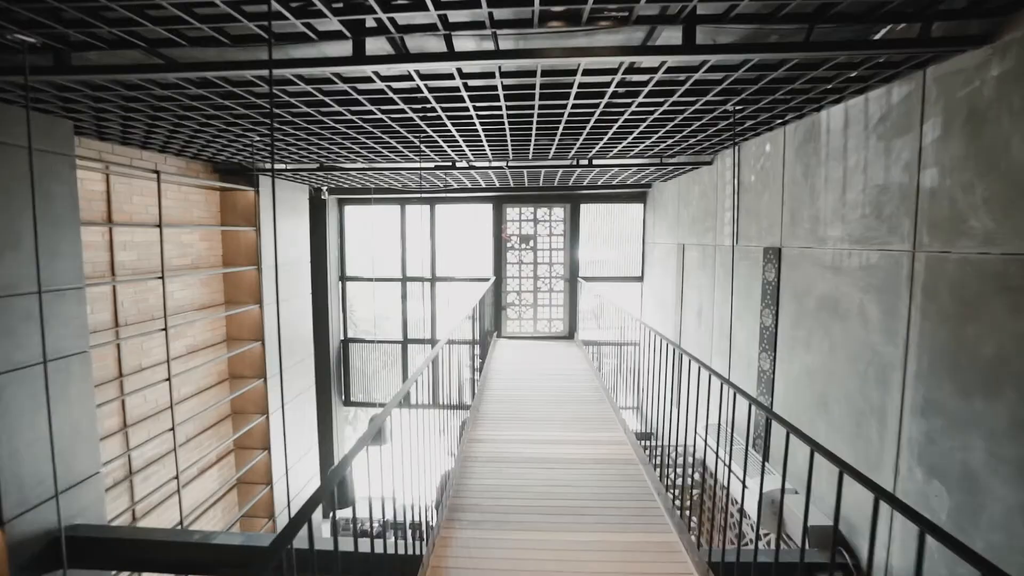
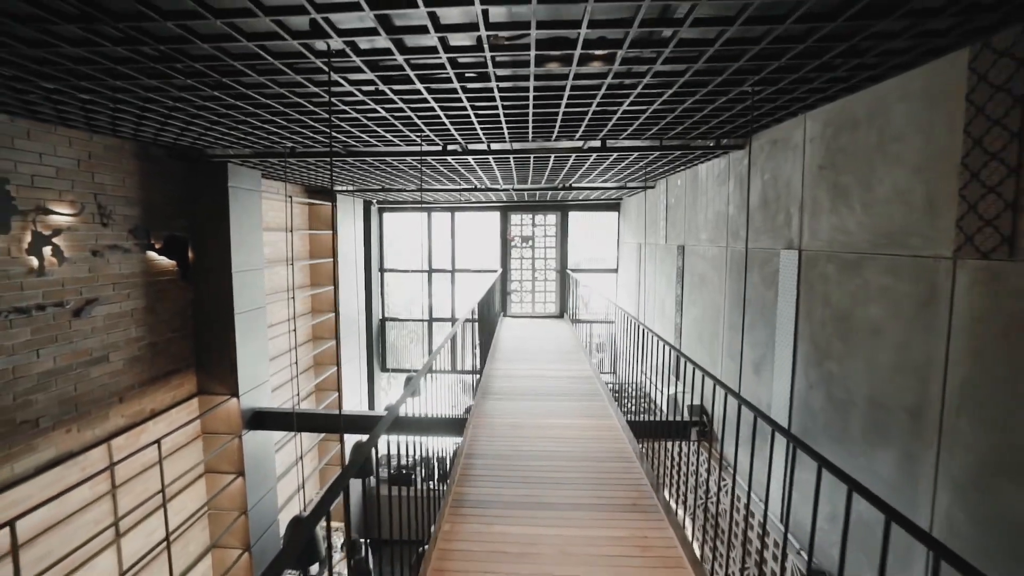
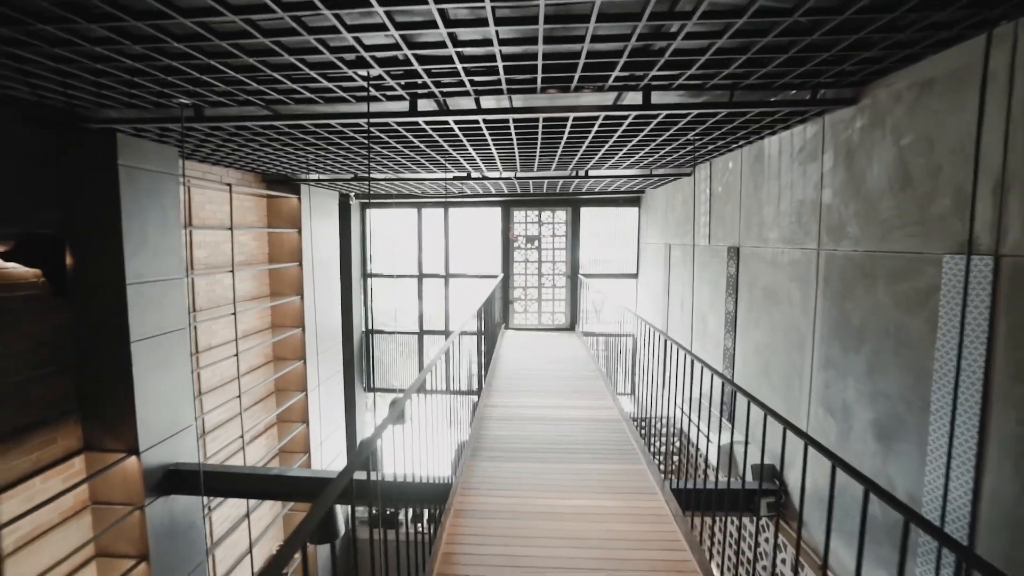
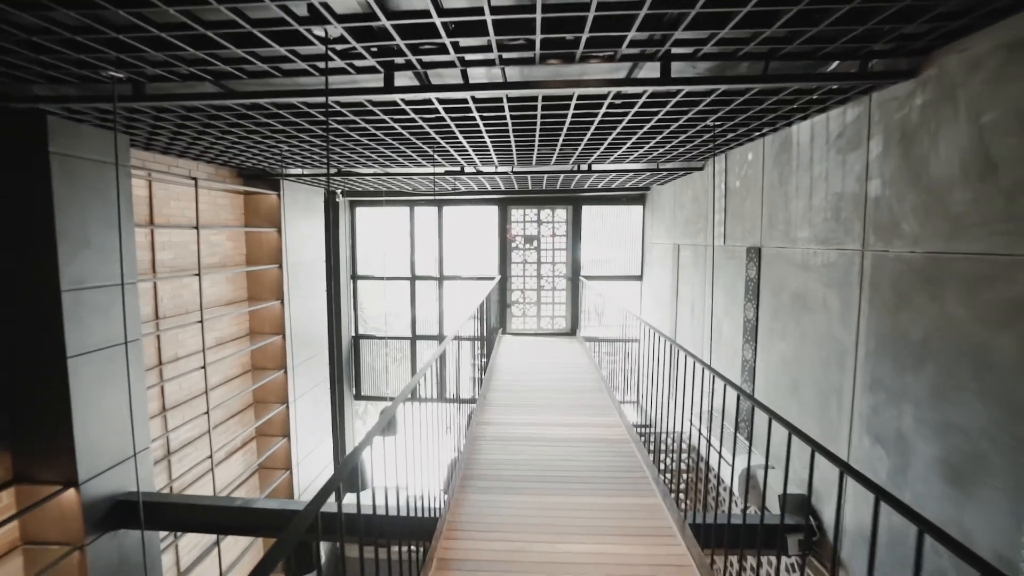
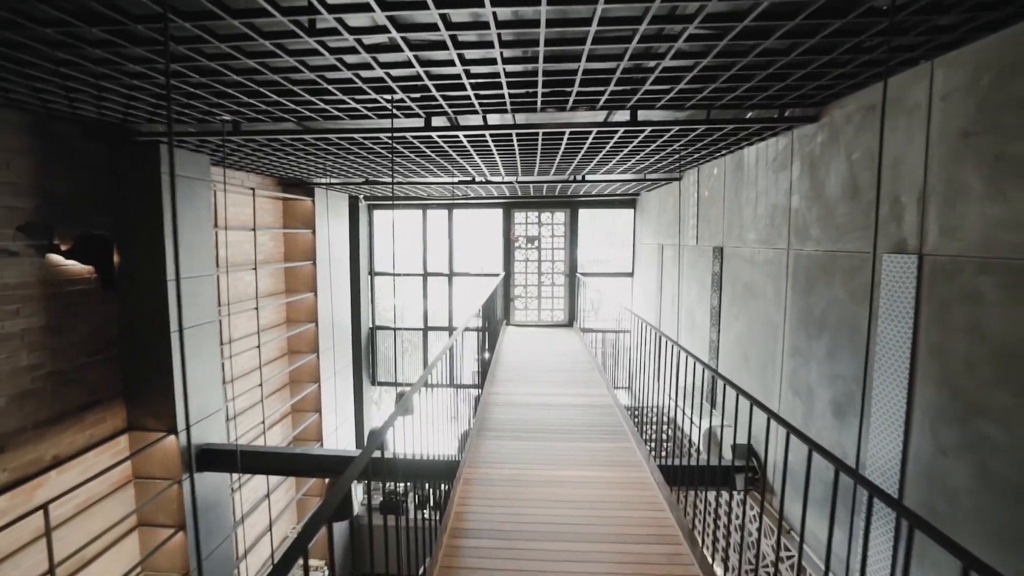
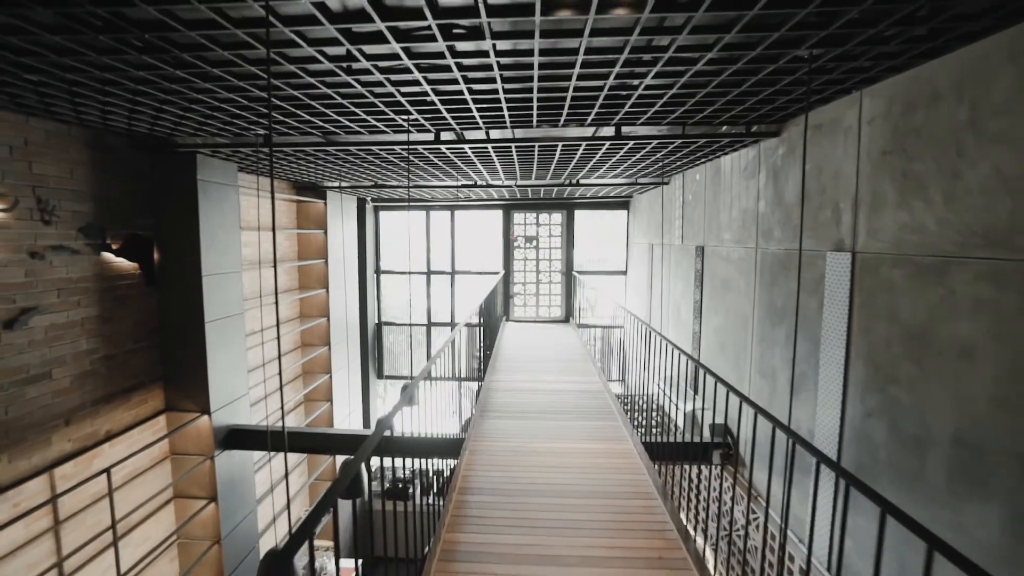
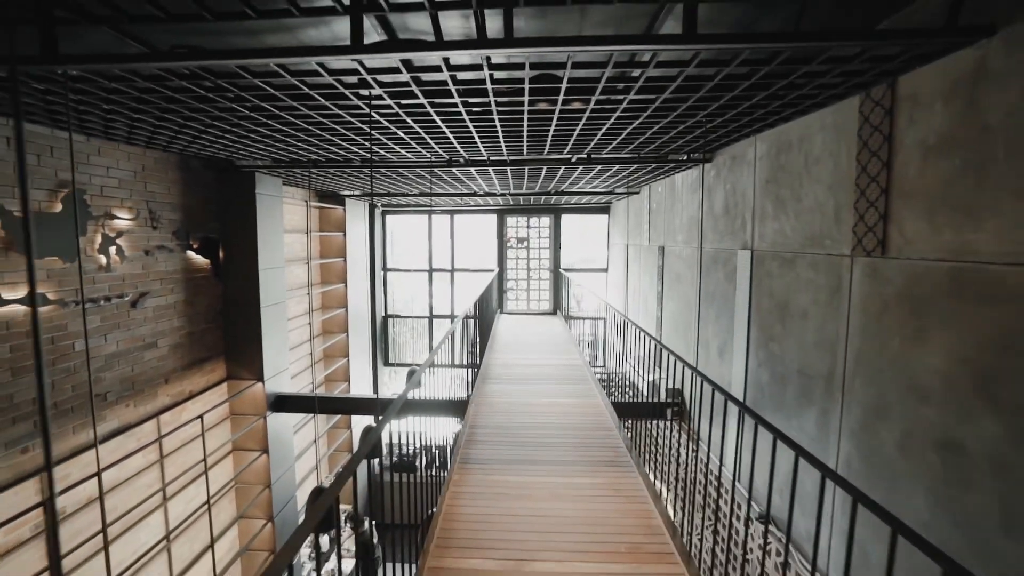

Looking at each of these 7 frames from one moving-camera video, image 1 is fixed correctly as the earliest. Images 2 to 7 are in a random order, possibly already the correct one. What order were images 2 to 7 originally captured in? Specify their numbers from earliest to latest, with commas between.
4, 3, 5, 6, 2, 7
